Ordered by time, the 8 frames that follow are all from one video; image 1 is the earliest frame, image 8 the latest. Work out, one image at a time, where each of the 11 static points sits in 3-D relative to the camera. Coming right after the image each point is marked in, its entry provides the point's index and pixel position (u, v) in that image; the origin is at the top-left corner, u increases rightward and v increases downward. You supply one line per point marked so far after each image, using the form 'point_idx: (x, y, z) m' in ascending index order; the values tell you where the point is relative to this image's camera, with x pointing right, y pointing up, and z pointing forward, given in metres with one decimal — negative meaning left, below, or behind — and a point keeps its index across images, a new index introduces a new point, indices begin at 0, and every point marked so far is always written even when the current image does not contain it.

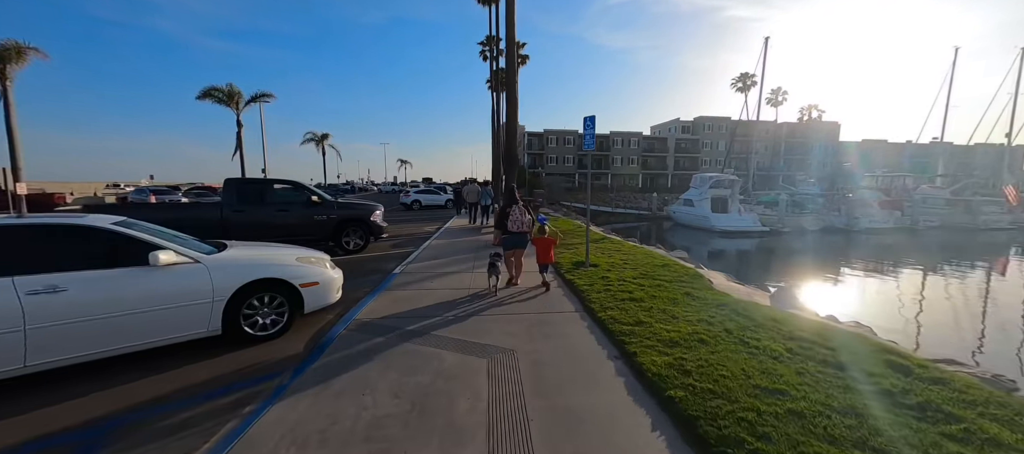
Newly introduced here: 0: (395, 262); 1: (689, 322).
0: (-2.8, -0.9, +9.0) m
1: (+2.1, -1.1, +4.5) m
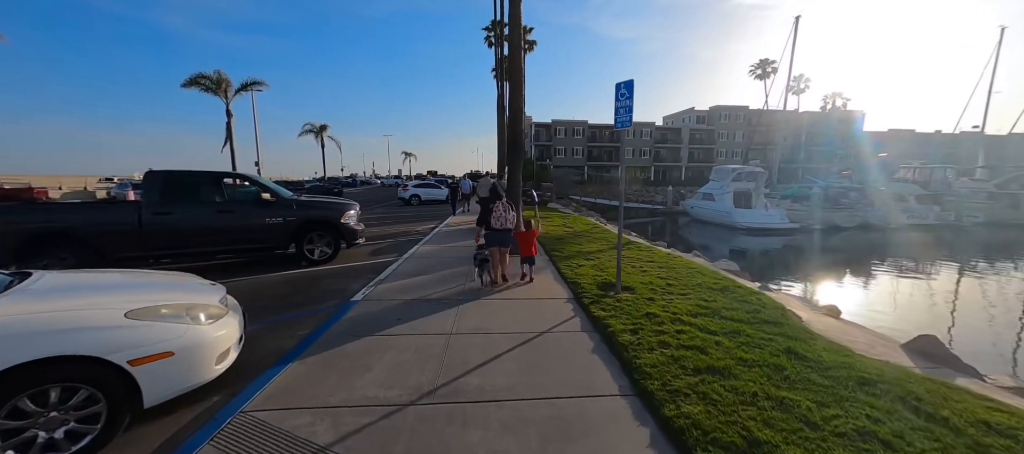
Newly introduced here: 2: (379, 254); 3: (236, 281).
0: (-2.7, -1.0, +6.9) m
1: (+2.1, -1.4, +2.4) m
2: (-3.4, -0.7, +9.4) m
3: (-5.1, -1.0, +7.0) m
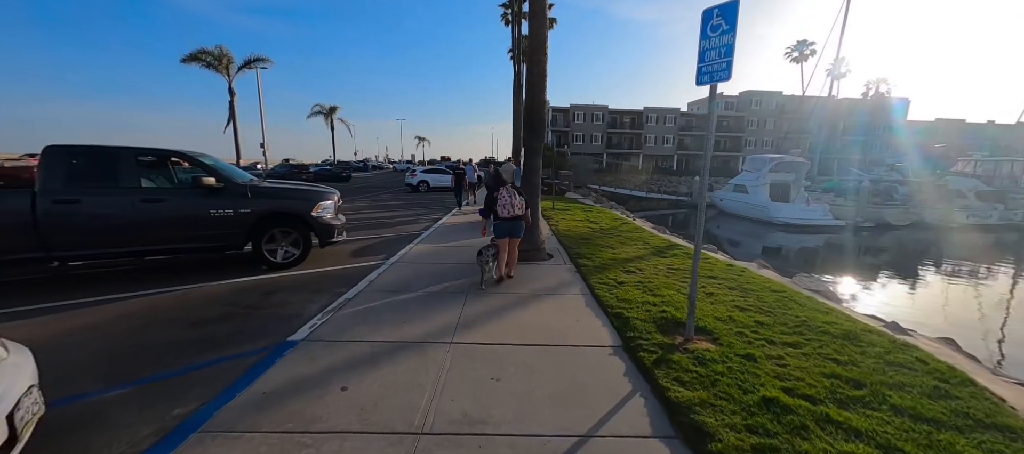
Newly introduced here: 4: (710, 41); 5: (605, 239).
0: (-2.5, -1.0, +5.1) m
1: (+2.1, -1.6, +0.4) m
2: (-3.1, -0.6, +7.6) m
3: (-4.9, -1.0, +5.3) m
4: (+1.8, +1.7, +3.4) m
5: (+2.3, -0.3, +9.2) m
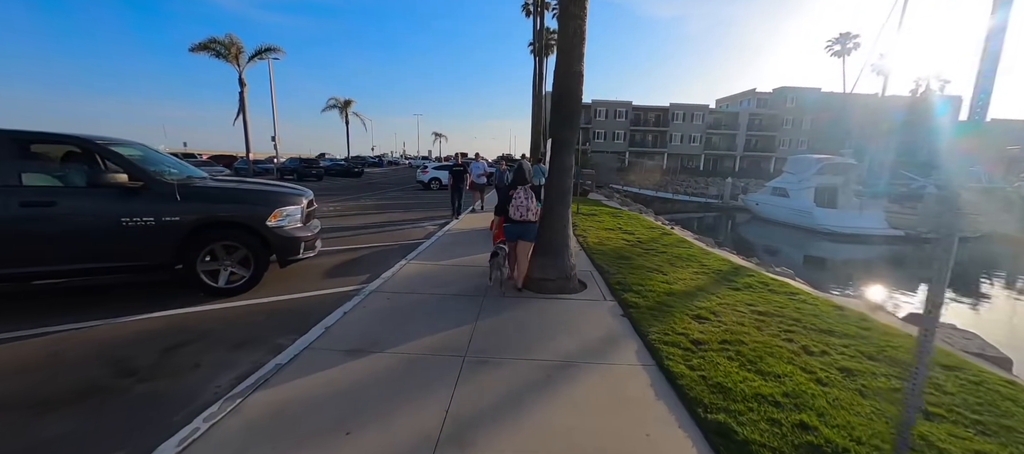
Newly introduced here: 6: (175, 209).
0: (-2.3, -1.2, +3.4) m
1: (+2.1, -1.9, -1.5) m
2: (-2.8, -0.8, +6.0) m
3: (-4.7, -1.1, +3.7) m
4: (+1.9, +1.3, +1.5) m
5: (+2.6, -0.6, +7.3) m
6: (-4.2, +0.2, +4.7) m
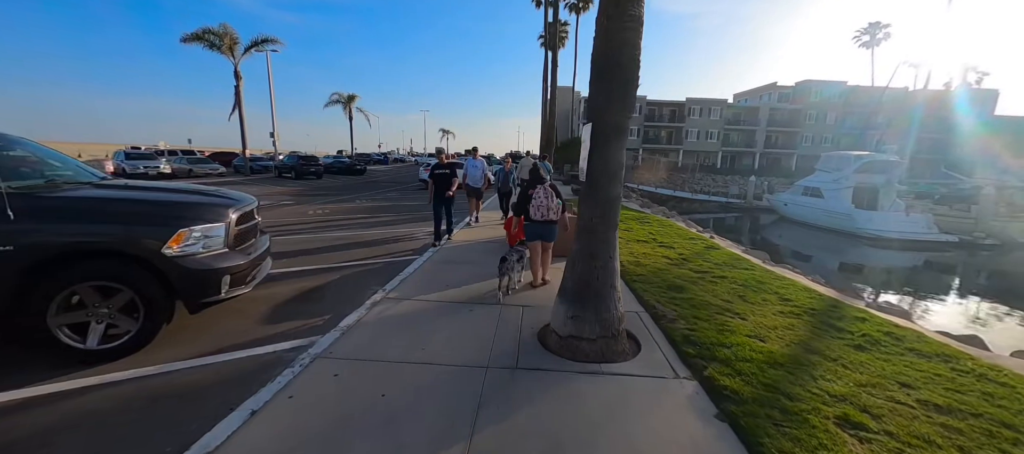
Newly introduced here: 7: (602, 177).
0: (-2.2, -1.5, +1.7) m
1: (+2.1, -2.3, -3.2) m
2: (-2.6, -1.0, +4.3) m
3: (-4.6, -1.4, +2.1) m
4: (+2.0, +1.0, -0.3) m
5: (+2.8, -0.9, +5.5) m
6: (-4.0, 0.0, +3.0) m
7: (+0.8, +0.5, +3.3) m
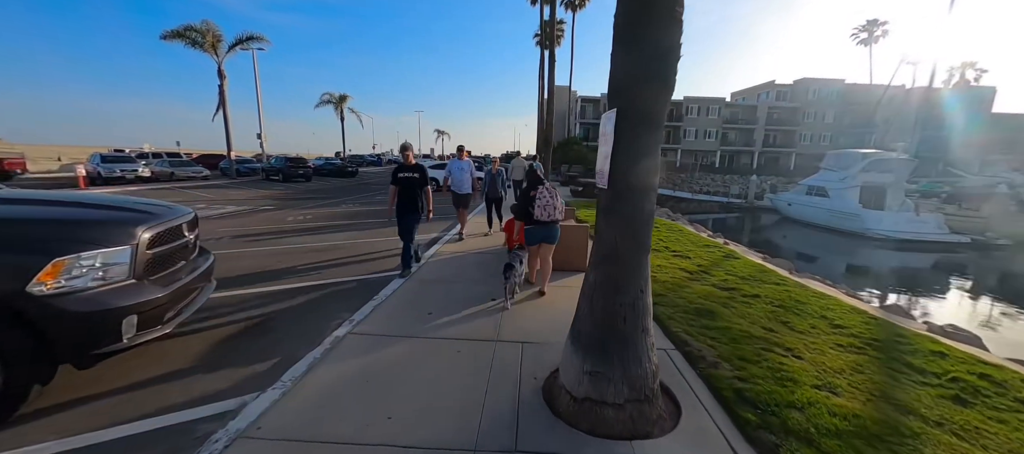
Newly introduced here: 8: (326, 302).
0: (-2.2, -1.6, +0.8) m
1: (+2.2, -2.4, -4.1) m
2: (-2.6, -1.2, +3.4) m
3: (-4.6, -1.6, +1.1) m
4: (+2.0, +0.9, -1.2) m
5: (+2.8, -1.0, +4.6) m
6: (-4.0, -0.2, +2.1) m
7: (+0.8, +0.3, +2.4) m
8: (-2.4, -1.0, +4.9) m
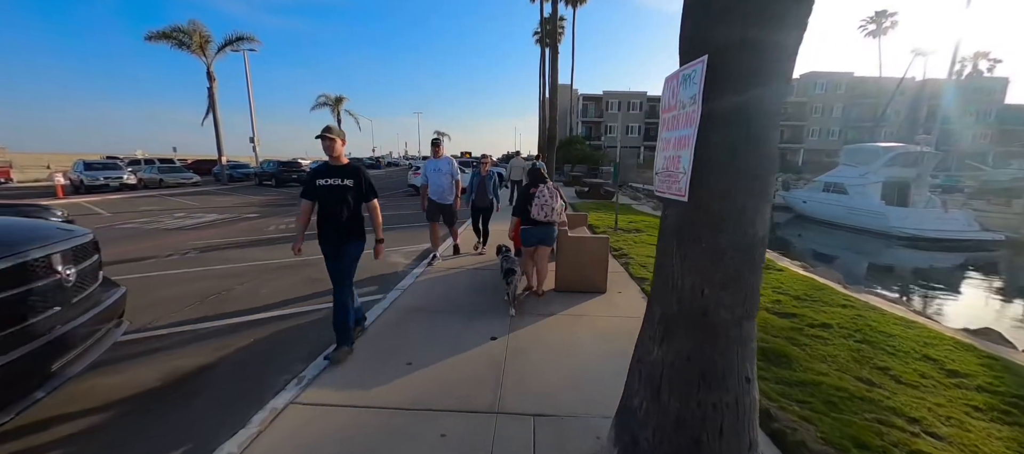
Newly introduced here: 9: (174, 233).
0: (-2.2, -1.8, -0.2) m
1: (+2.2, -2.5, -5.2) m
2: (-2.6, -1.4, +2.3) m
3: (-4.6, -1.8, +0.1) m
4: (+2.0, +0.8, -2.3) m
5: (+2.9, -1.1, +3.5) m
6: (-4.0, -0.5, +1.0) m
7: (+0.8, +0.1, +1.4) m
8: (-2.3, -1.2, +3.9) m
9: (-9.0, -0.1, +10.0) m
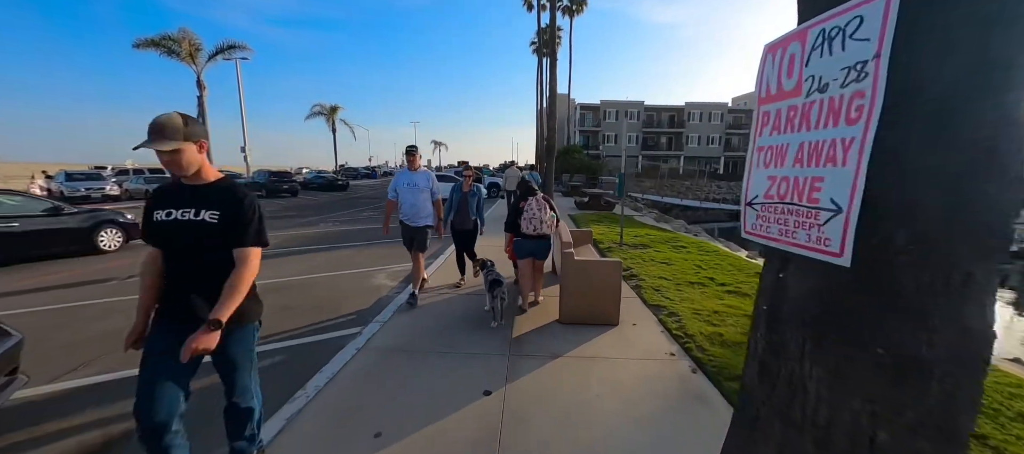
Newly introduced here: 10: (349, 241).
0: (-2.2, -2.0, -1.0) m
1: (+2.2, -2.5, -5.9) m
2: (-2.6, -1.6, +1.6) m
3: (-4.5, -2.0, -0.7) m
4: (+2.0, +0.7, -2.9) m
5: (+2.8, -1.4, +2.9) m
6: (-4.0, -0.6, +0.3) m
7: (+0.8, 0.0, +0.7) m
8: (-2.4, -1.4, +3.2) m
9: (-9.1, -0.5, +9.3) m
10: (-4.6, -0.4, +10.3) m
